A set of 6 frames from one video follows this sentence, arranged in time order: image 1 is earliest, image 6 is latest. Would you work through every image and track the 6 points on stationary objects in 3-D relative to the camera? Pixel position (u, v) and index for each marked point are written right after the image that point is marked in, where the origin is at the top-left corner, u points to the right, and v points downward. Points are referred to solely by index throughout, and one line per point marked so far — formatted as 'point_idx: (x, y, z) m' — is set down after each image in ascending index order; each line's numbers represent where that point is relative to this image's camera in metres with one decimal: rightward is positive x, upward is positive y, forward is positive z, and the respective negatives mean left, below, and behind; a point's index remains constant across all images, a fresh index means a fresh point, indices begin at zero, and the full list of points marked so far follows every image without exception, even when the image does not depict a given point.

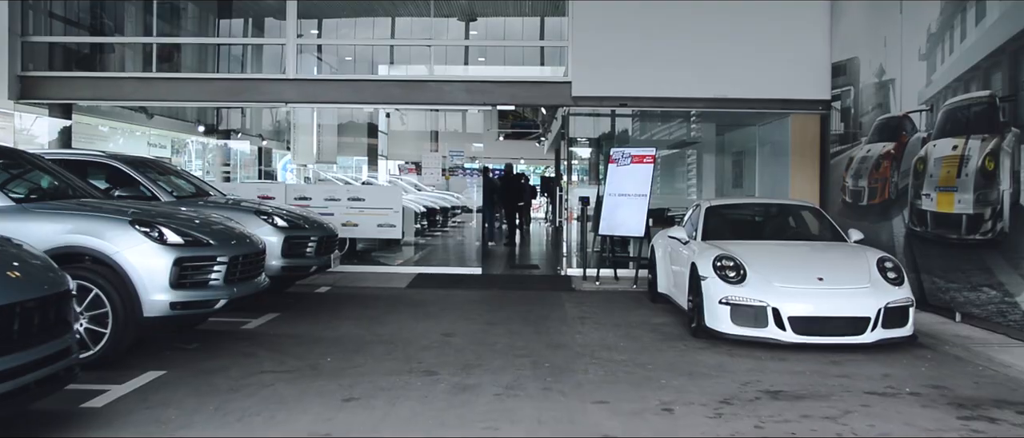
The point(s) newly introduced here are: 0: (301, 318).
0: (-2.2, -1.1, +8.4) m
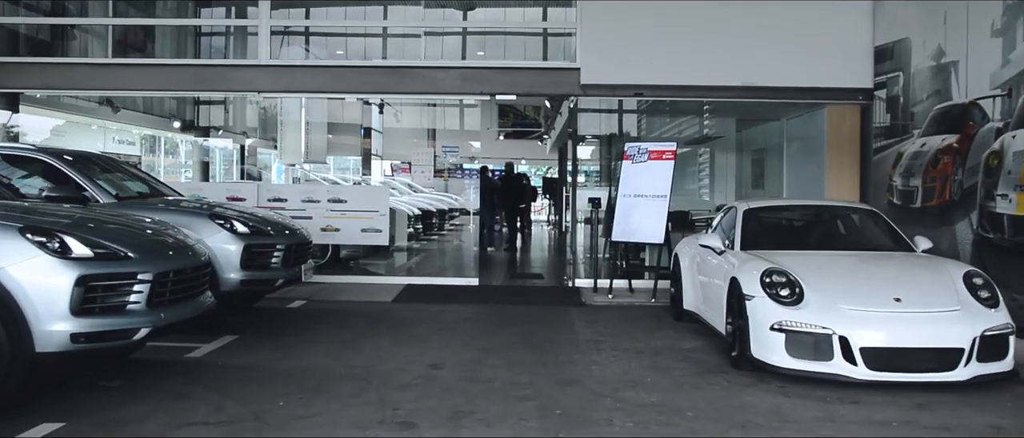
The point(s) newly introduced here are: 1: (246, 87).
0: (-2.2, -1.1, +7.1) m
1: (-3.8, +1.9, +11.1) m
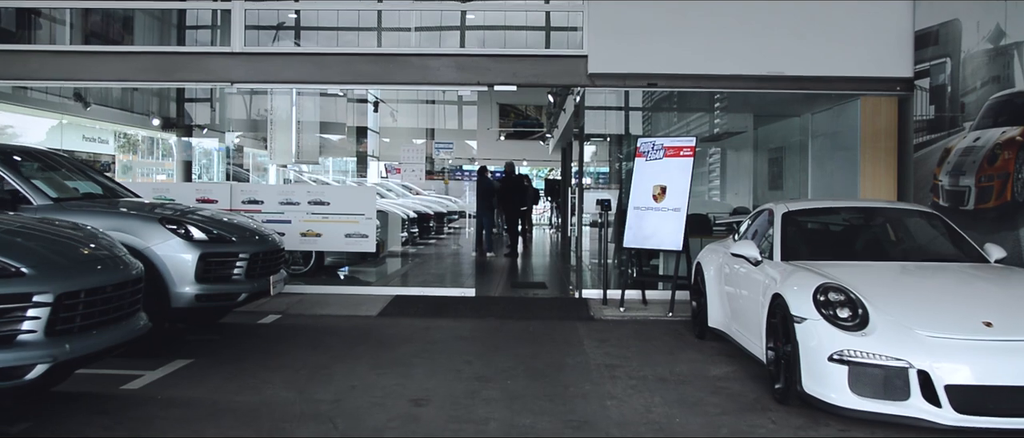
0: (-2.2, -1.2, +6.0) m
1: (-3.8, +1.8, +10.1) m
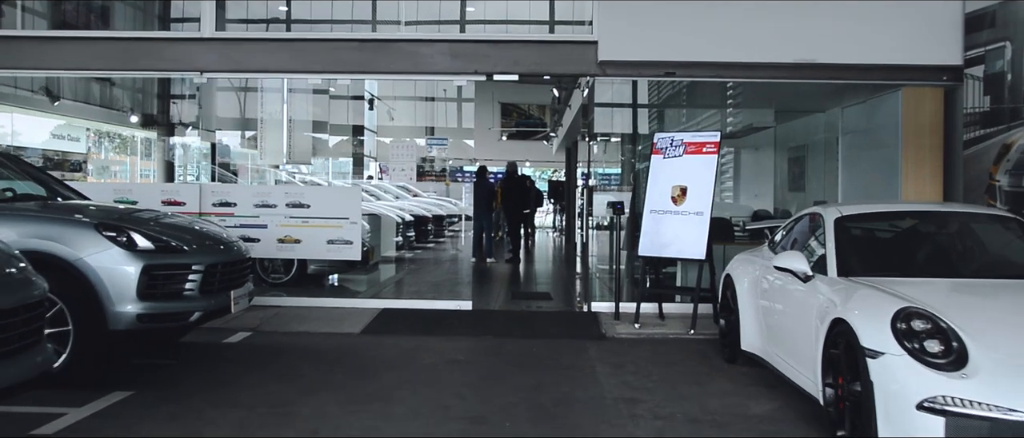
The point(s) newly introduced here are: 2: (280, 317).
0: (-2.2, -1.2, +5.0) m
1: (-3.8, +1.8, +9.1) m
2: (-2.4, -1.0, +8.3) m
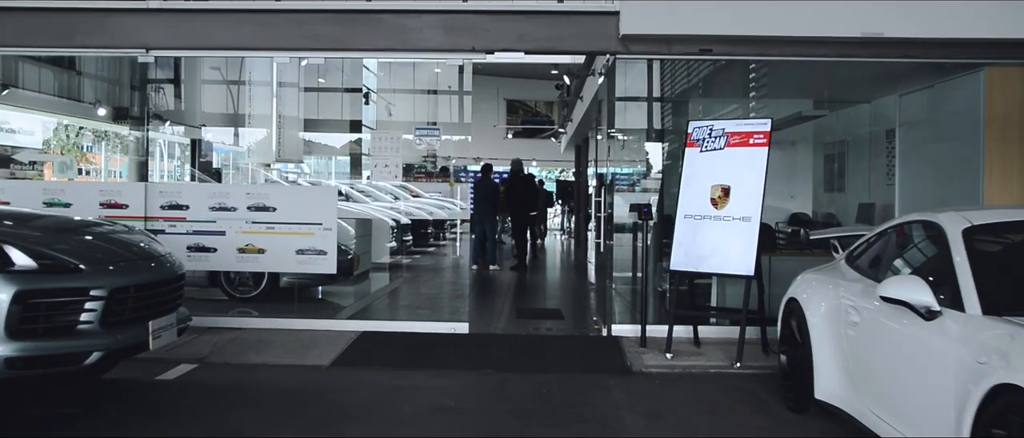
0: (-2.2, -1.2, +3.6) m
1: (-3.7, +1.7, +7.7) m
2: (-2.4, -1.1, +6.9) m
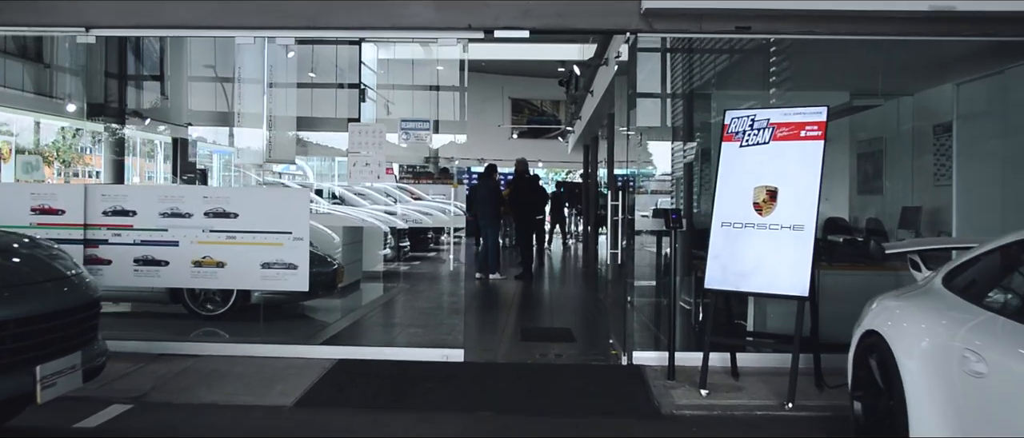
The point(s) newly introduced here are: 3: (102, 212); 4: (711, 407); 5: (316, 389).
0: (-2.2, -1.3, +2.5) m
1: (-3.7, +1.7, +6.7) m
2: (-2.4, -1.1, +5.8) m
3: (-3.5, +0.1, +7.0) m
4: (+1.3, -1.2, +5.2) m
5: (-1.4, -1.2, +5.5) m
